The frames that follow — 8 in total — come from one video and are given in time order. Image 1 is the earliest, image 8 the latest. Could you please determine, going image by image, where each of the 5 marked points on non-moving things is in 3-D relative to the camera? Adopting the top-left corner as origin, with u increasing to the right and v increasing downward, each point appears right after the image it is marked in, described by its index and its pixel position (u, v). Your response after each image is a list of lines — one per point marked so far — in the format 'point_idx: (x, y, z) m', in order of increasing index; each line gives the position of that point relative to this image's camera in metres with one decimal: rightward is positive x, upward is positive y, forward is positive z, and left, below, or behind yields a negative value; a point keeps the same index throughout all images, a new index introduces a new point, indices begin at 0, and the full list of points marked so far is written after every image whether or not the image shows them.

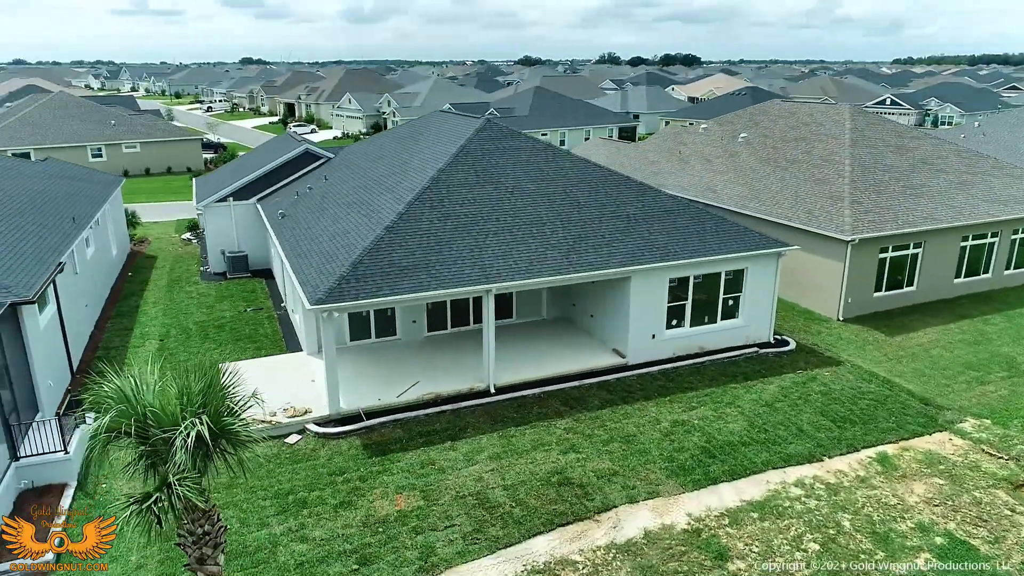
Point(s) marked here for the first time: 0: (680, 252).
0: (+3.6, +0.8, +15.6) m
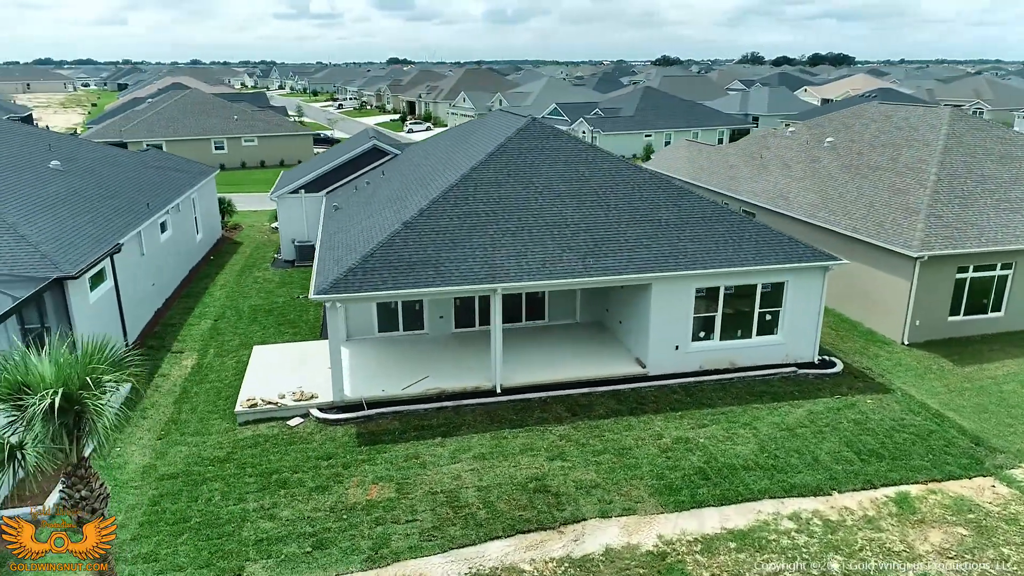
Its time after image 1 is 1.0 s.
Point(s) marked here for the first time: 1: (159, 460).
0: (+4.0, +0.6, +14.8) m
1: (-6.0, -2.9, +12.4) m
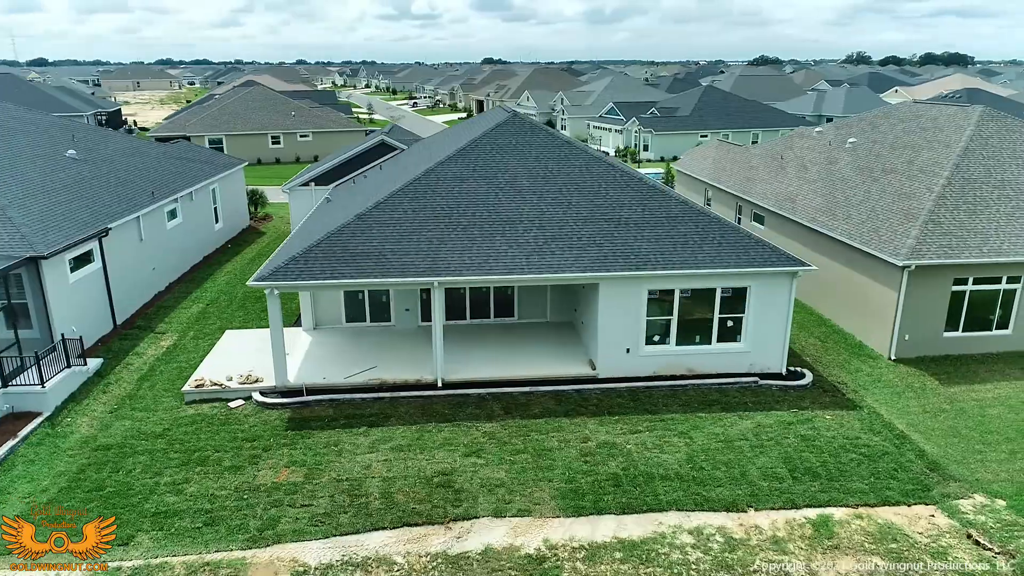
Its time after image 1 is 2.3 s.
0: (+2.9, +0.5, +14.3) m
1: (-7.4, -2.6, +13.2) m
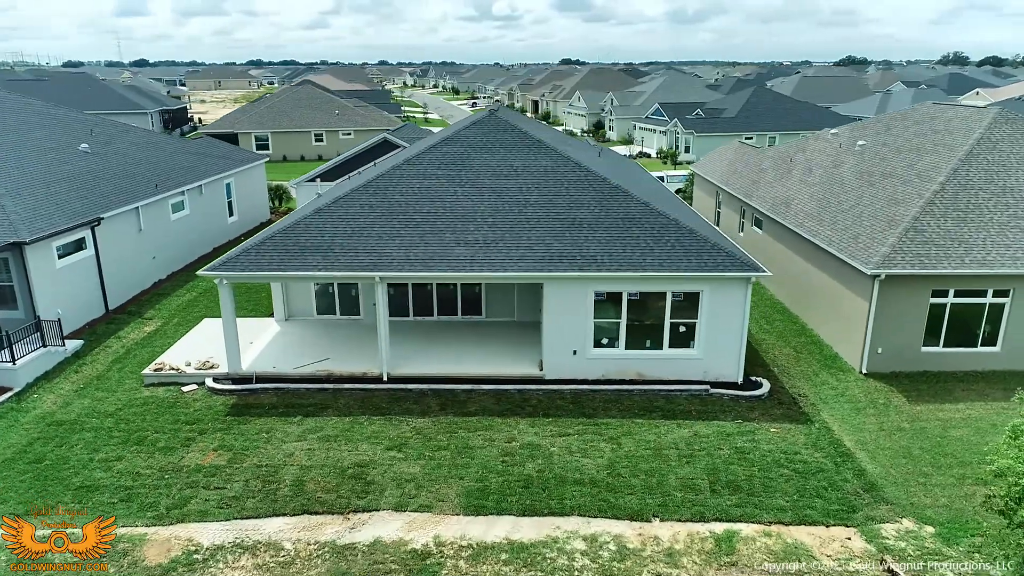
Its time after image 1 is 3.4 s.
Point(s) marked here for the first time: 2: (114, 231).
0: (+1.8, +0.5, +14.0) m
1: (-8.6, -2.3, +13.9) m
2: (-10.3, +1.5, +18.7) m
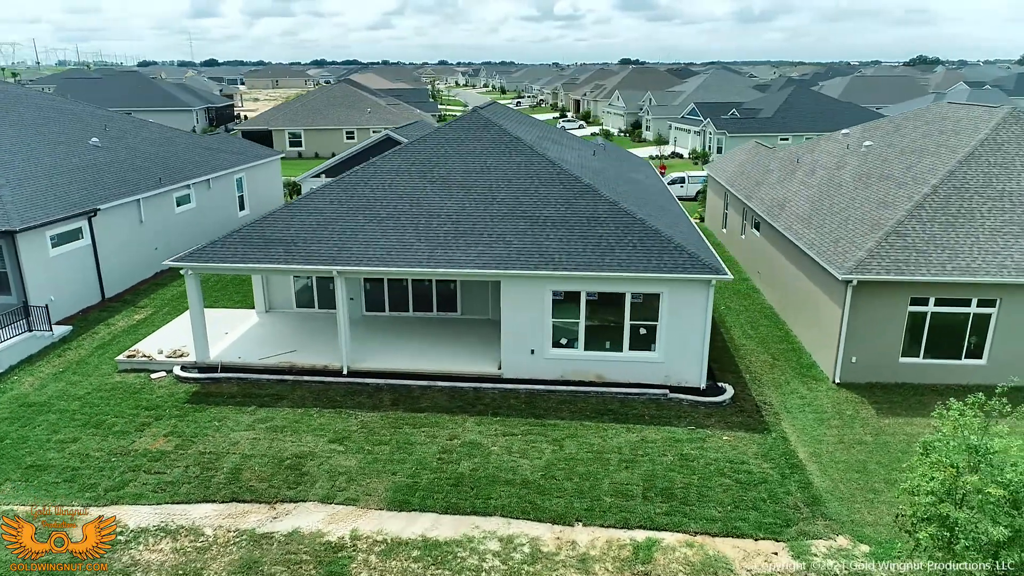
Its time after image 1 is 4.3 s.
0: (+1.0, +0.5, +13.8) m
1: (-9.5, -2.0, +14.5) m
2: (-10.7, +1.8, +19.4) m
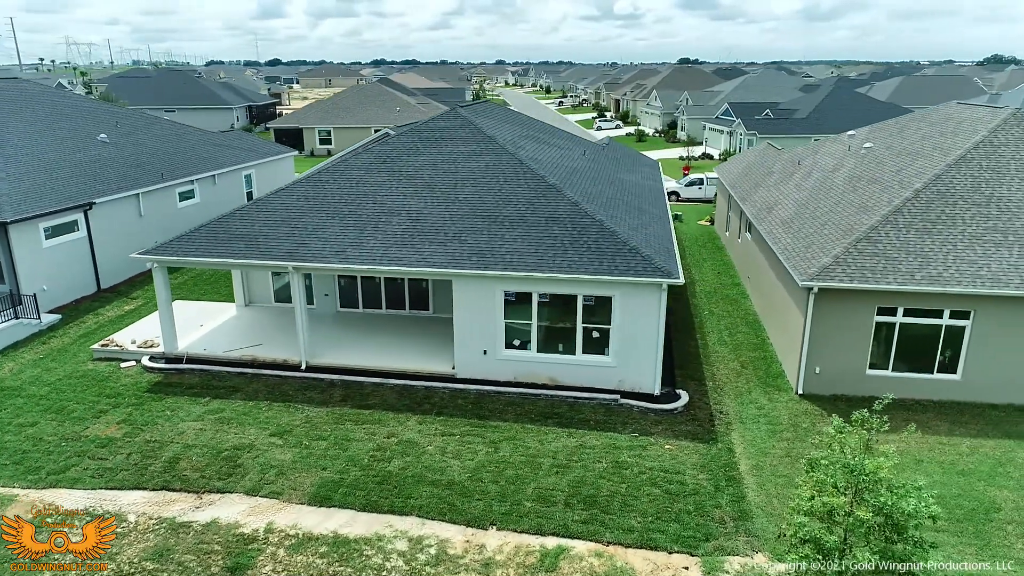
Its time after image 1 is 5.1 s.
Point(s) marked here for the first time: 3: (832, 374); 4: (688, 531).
0: (+0.1, +0.5, +13.6) m
1: (-10.4, -1.8, +15.2) m
2: (-11.1, +2.0, +20.1) m
3: (+6.0, -1.6, +13.6) m
4: (+2.5, -3.4, +10.3) m
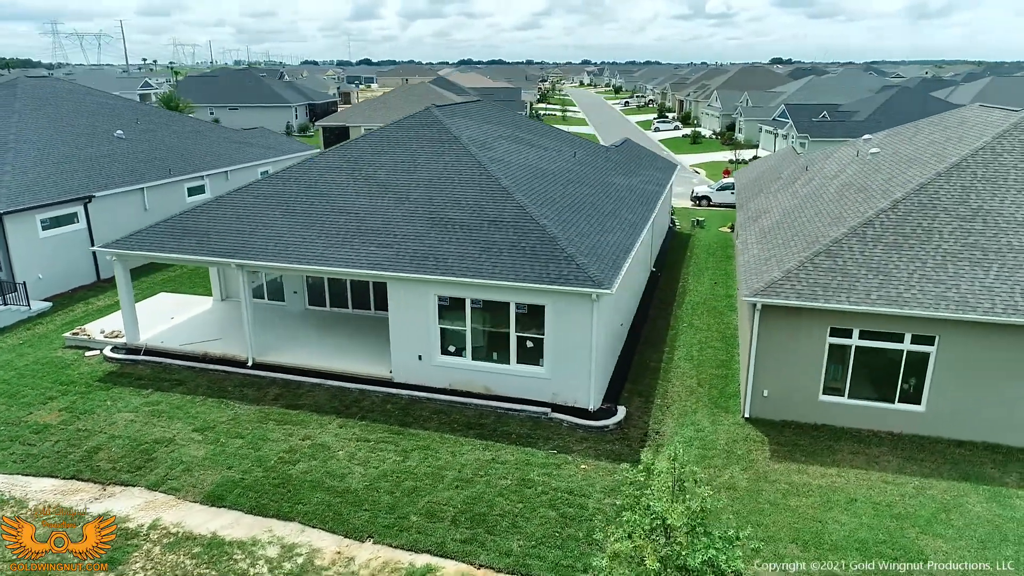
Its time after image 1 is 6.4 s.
0: (-1.2, +0.4, +13.2) m
1: (-11.5, -1.5, +15.9) m
2: (-11.5, +2.3, +20.9) m
3: (+4.7, -1.9, +12.6) m
4: (+0.8, -3.6, +9.7) m
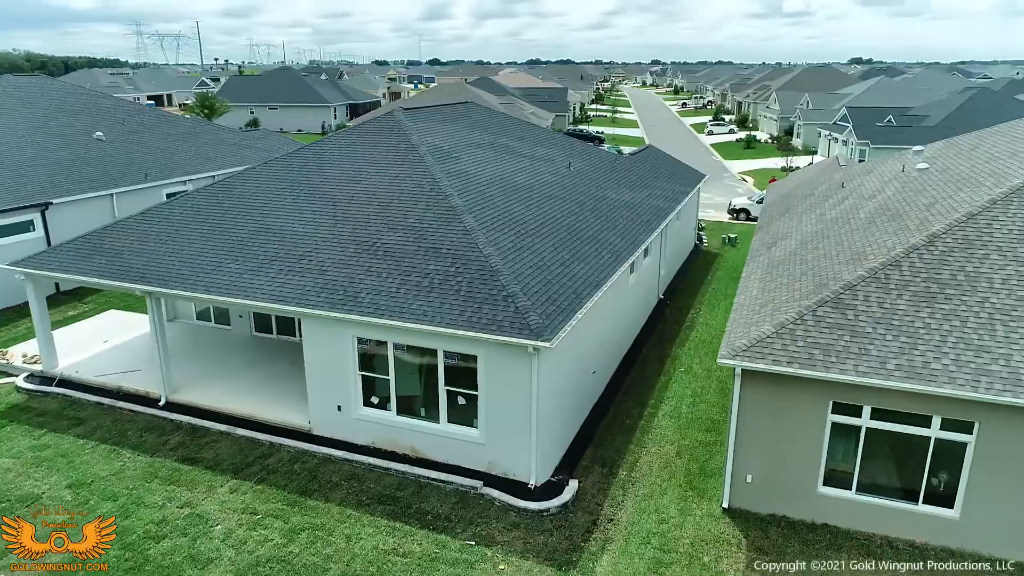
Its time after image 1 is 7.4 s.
0: (-2.2, -0.2, +11.0) m
1: (-12.2, -1.9, +14.6) m
2: (-11.7, +1.9, +19.6) m
3: (+3.5, -2.7, +9.9) m
4: (-0.7, -4.3, +7.3) m
